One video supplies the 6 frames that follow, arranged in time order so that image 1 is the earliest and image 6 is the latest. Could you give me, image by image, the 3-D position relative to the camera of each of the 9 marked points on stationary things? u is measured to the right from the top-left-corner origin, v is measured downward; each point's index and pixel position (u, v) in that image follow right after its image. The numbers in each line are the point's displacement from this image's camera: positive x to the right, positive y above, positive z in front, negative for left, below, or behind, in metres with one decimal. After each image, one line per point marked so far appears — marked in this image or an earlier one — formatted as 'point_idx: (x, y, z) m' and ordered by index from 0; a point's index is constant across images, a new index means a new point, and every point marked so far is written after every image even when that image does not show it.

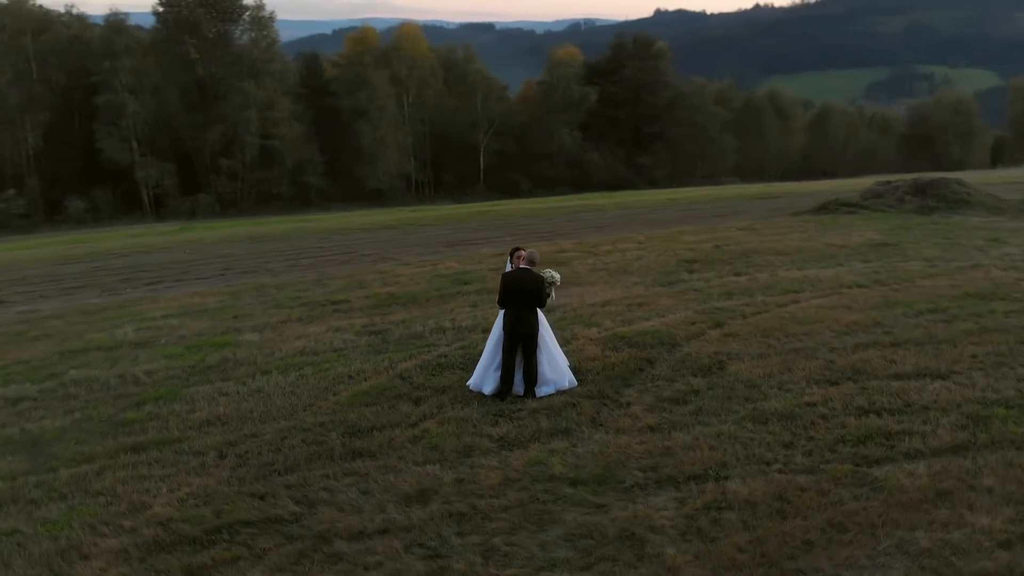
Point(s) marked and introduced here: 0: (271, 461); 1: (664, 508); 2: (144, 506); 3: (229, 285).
0: (-2.4, -1.7, +8.2) m
1: (+1.3, -1.8, +7.0) m
2: (-3.3, -2.0, +7.5) m
3: (-6.0, +0.1, +17.4) m
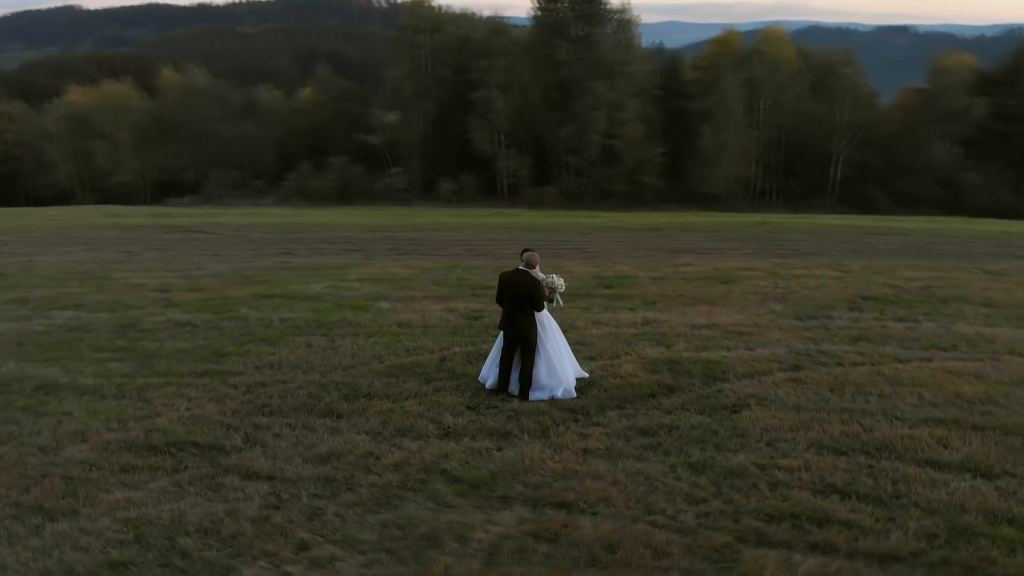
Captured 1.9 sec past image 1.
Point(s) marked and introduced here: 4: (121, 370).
0: (-2.8, -1.3, +9.5) m
1: (-0.1, -1.9, +6.7) m
2: (-4.0, -1.4, +9.3) m
3: (-1.7, +0.6, +19.3) m
4: (-5.1, -1.1, +10.8) m
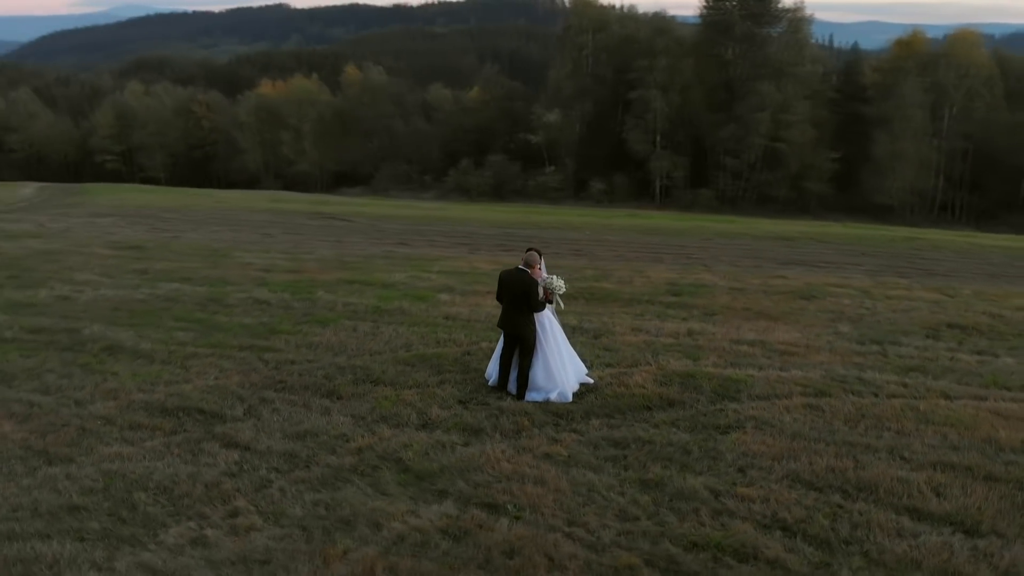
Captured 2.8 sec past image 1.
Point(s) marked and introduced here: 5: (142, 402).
0: (-2.8, -1.1, +10.1) m
1: (-0.8, -1.9, +6.8) m
2: (-4.0, -1.1, +10.1) m
3: (+0.5, +0.7, +19.4) m
4: (-4.7, -0.7, +11.9) m
5: (-4.2, -1.3, +9.4) m
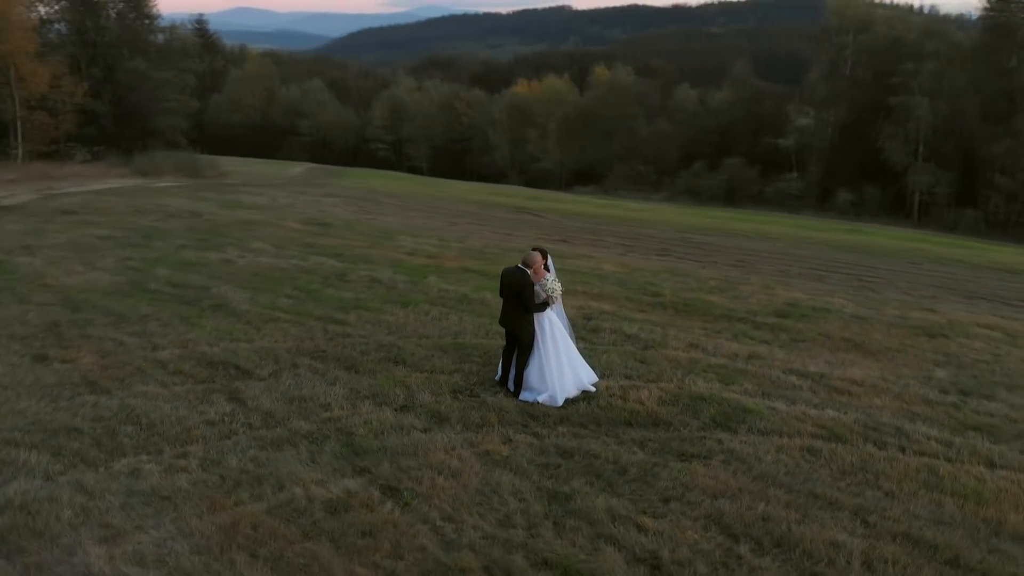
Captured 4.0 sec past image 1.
0: (-2.5, -0.8, +10.9) m
1: (-1.6, -1.7, +7.2) m
2: (-3.6, -0.7, +11.3) m
3: (+3.7, +0.5, +18.7) m
4: (-3.7, -0.3, +13.2) m
5: (-4.0, -0.8, +10.7) m
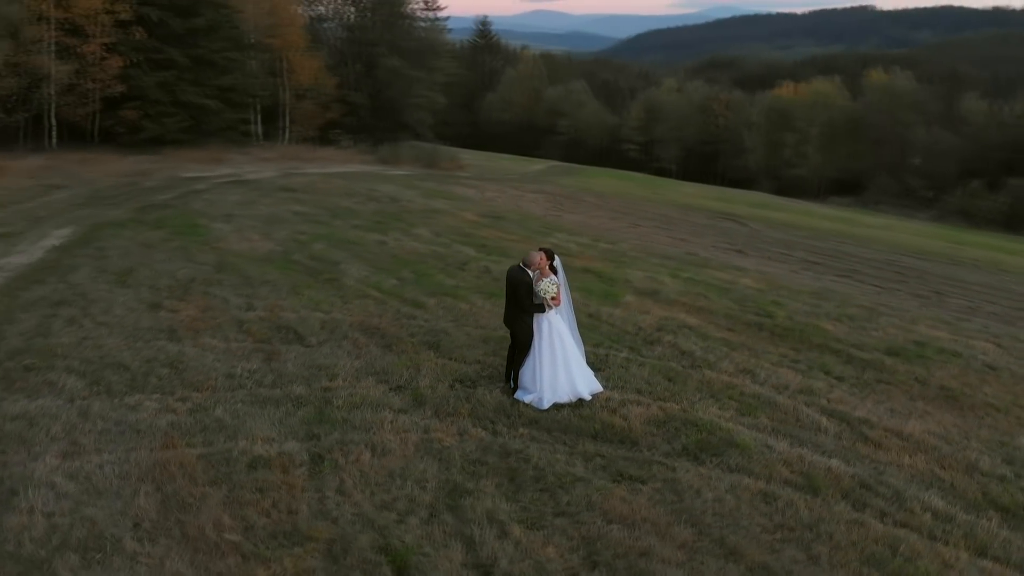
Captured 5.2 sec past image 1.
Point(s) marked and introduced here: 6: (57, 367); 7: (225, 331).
0: (-1.8, -0.6, +11.6) m
1: (-2.3, -1.5, +7.9) m
2: (-2.7, -0.4, +12.4) m
3: (+6.6, 0.0, +17.0) m
4: (-2.2, +0.1, +14.2) m
5: (-3.4, -0.4, +11.9) m
6: (-5.1, -0.9, +9.3) m
7: (-3.9, -0.6, +11.2) m
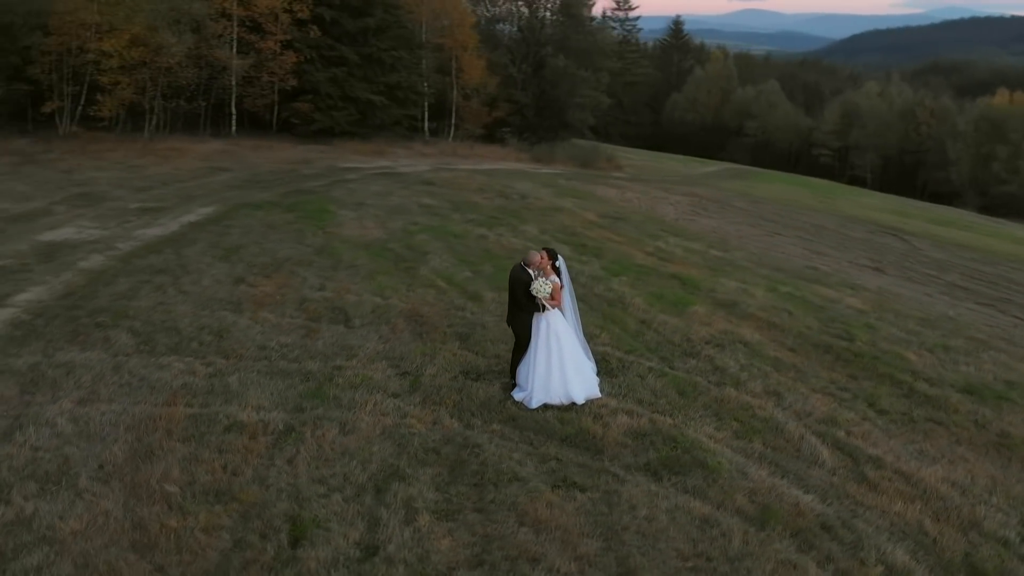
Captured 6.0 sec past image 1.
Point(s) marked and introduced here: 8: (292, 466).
0: (-1.2, -0.4, +12.0) m
1: (-2.6, -1.3, +8.5) m
2: (-1.9, -0.2, +12.9) m
3: (+8.3, -0.5, +15.3) m
4: (-0.9, +0.2, +14.6) m
5: (-2.6, -0.2, +12.7) m
6: (-5.0, -0.5, +10.5) m
7: (-3.3, -0.3, +12.1) m
8: (-2.0, -1.6, +7.4) m
